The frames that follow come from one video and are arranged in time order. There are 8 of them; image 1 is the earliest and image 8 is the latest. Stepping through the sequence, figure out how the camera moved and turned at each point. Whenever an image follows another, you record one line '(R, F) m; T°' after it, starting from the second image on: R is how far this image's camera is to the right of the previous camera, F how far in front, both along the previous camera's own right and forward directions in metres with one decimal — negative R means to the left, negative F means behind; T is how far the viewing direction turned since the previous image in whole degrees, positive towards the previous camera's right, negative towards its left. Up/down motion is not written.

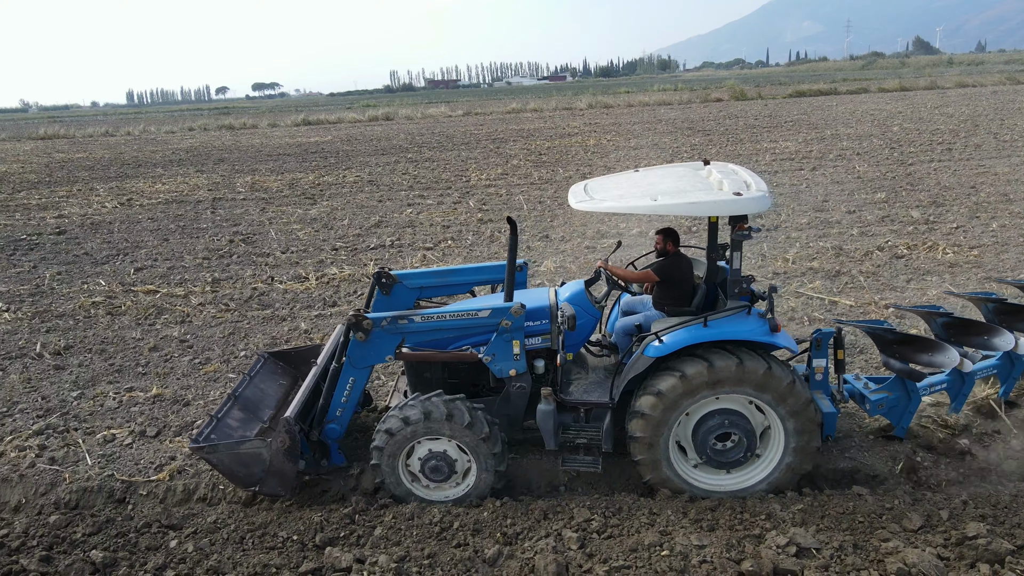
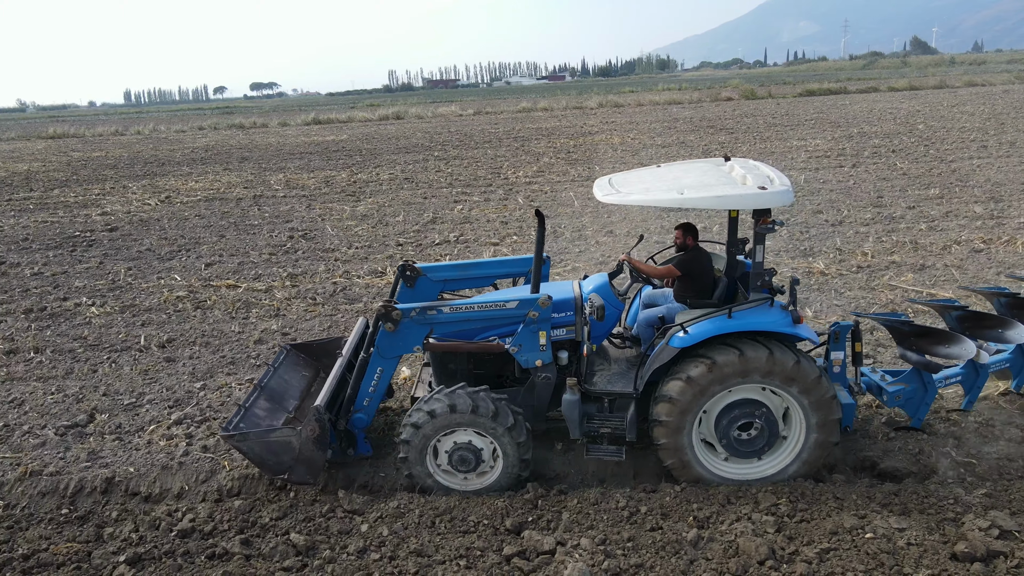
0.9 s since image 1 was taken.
(-0.8, 0.0) m; 0°
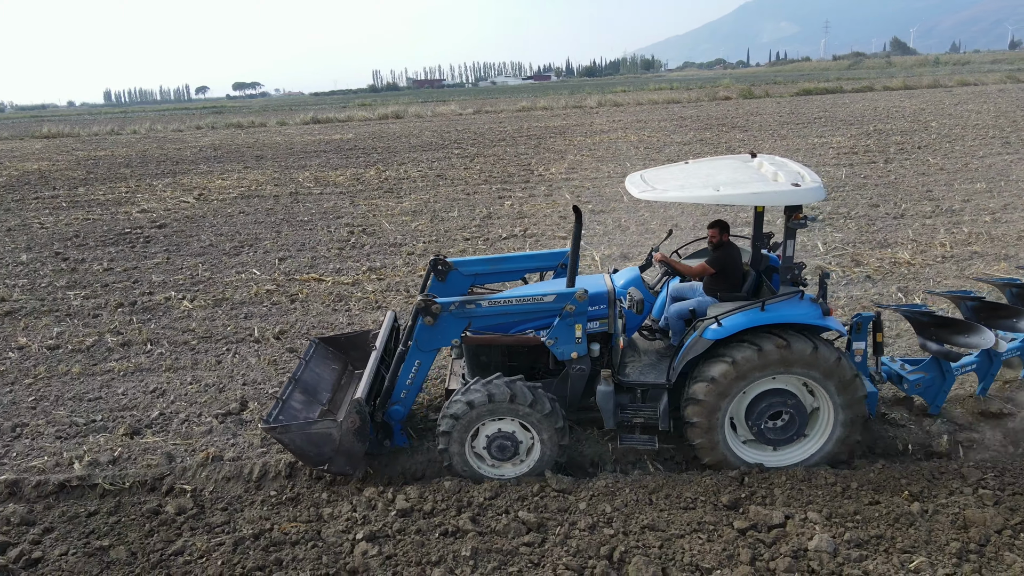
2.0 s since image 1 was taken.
(-1.0, -0.1) m; +1°
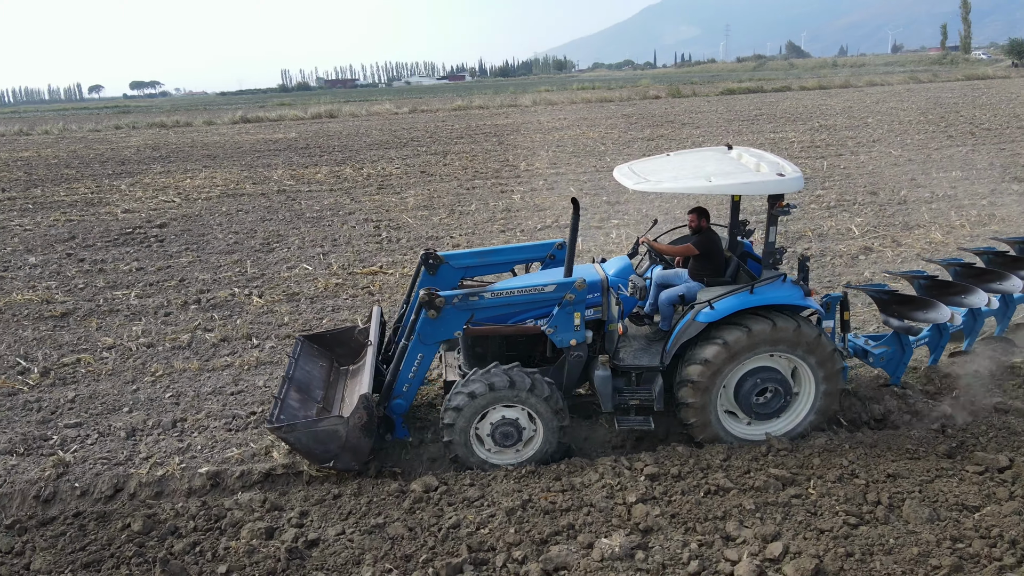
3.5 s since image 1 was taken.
(-1.5, -0.1) m; +6°
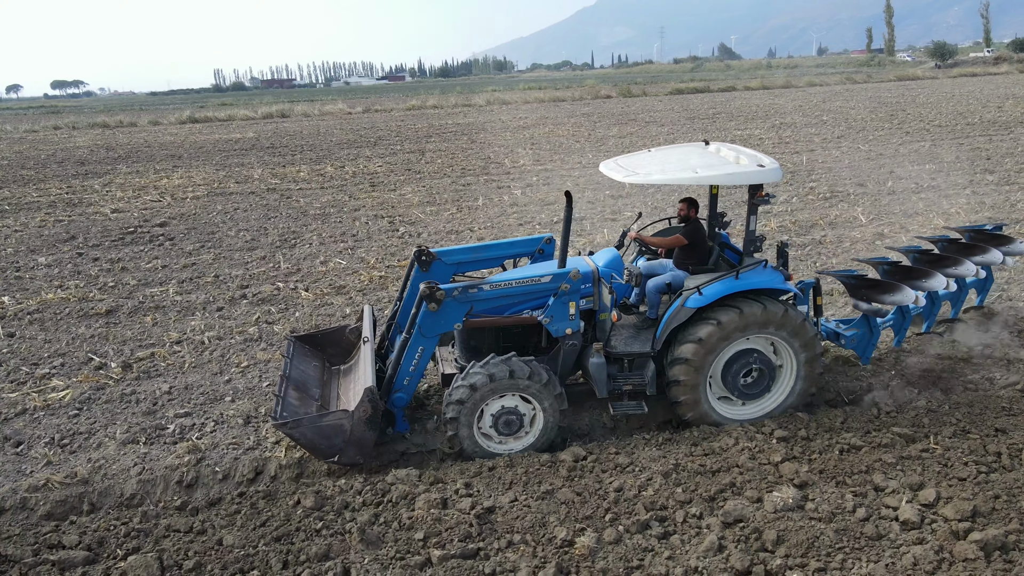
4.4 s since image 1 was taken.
(-1.0, -0.1) m; +4°
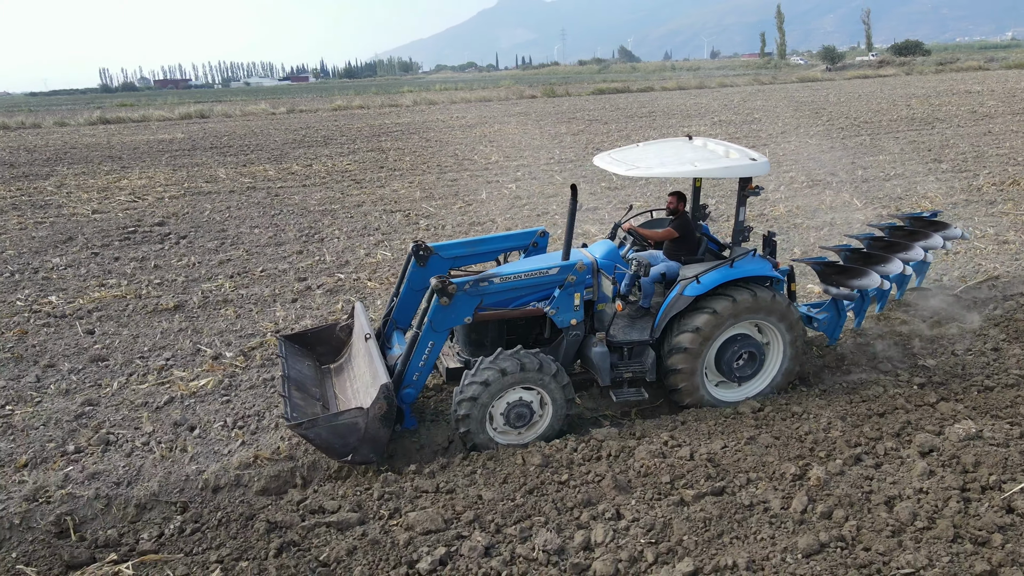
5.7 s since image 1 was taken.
(-1.4, -0.2) m; +7°
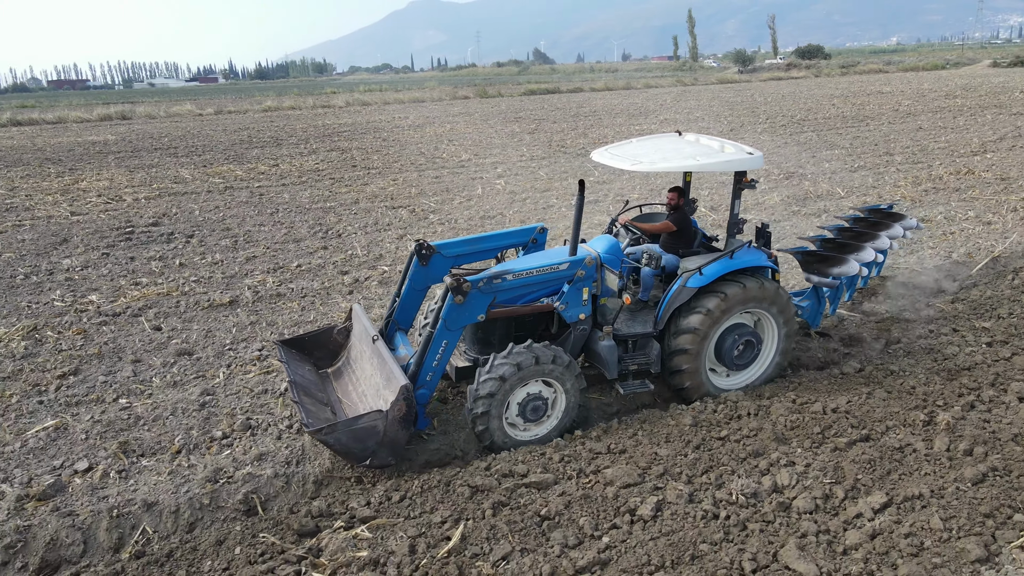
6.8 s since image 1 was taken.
(-1.2, -0.2) m; +6°
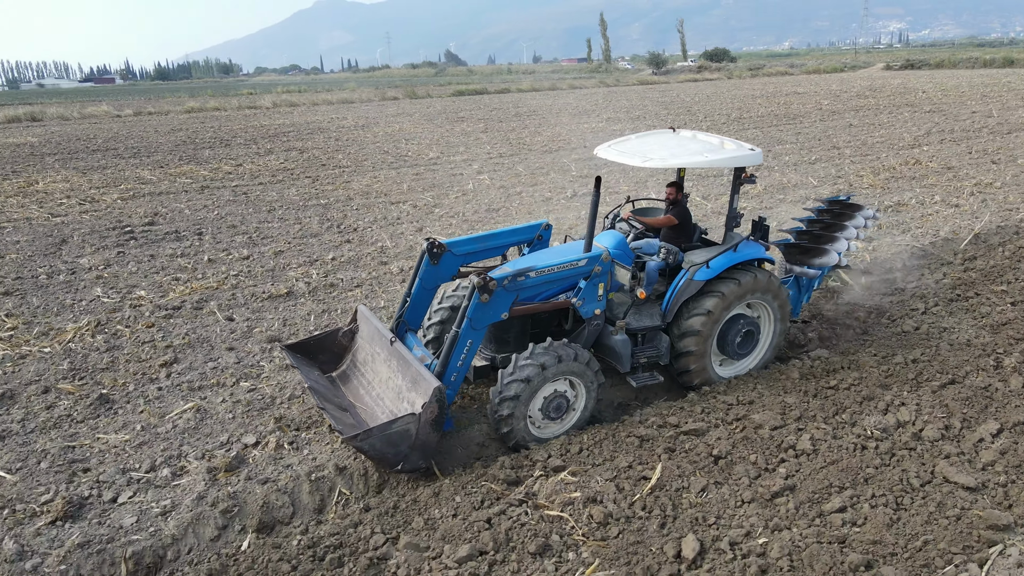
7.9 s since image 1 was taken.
(-1.2, -0.3) m; +6°
